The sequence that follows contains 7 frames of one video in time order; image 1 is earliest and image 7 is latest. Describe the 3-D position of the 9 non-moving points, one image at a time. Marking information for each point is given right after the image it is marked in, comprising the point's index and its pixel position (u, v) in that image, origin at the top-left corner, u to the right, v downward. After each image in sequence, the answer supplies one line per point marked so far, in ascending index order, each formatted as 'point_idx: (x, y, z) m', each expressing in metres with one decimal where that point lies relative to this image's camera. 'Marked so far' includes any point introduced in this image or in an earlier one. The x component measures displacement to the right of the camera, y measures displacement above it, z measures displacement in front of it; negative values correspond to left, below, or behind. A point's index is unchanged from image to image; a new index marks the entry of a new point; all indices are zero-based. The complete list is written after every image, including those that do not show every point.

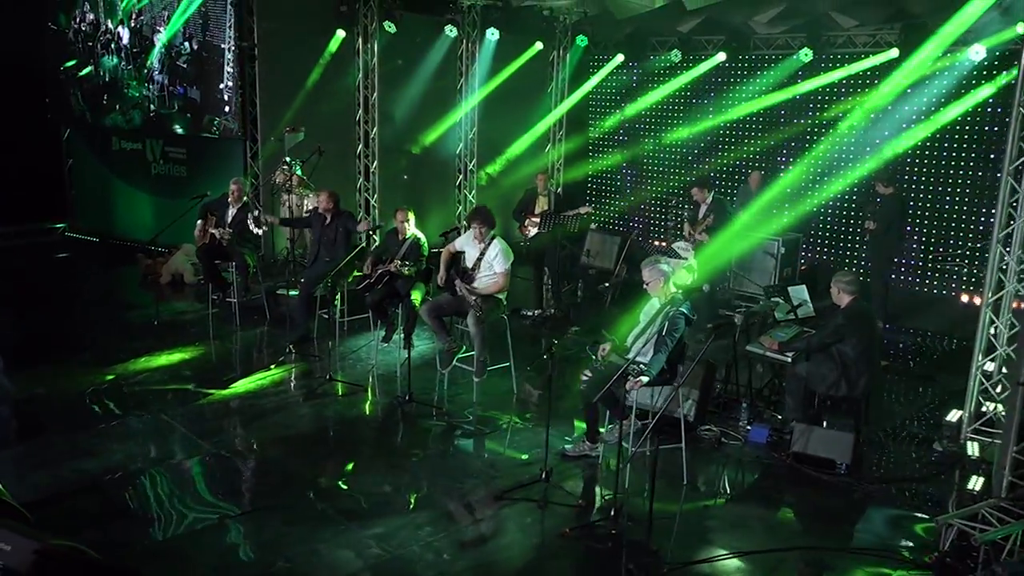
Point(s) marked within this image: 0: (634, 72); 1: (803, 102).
0: (+2.1, +3.3, +13.0) m
1: (+4.1, +2.4, +11.1) m
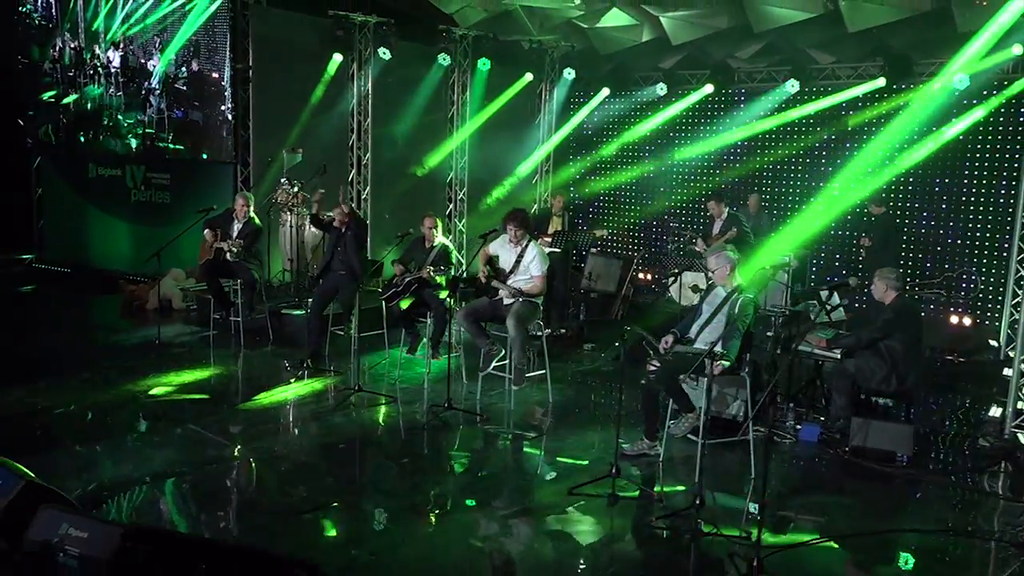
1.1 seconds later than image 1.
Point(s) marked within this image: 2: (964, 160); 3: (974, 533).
0: (+1.8, +2.8, +13.2) m
1: (+4.0, +2.1, +11.4) m
2: (+5.7, +1.5, +9.9) m
3: (+2.5, -1.4, +4.6) m
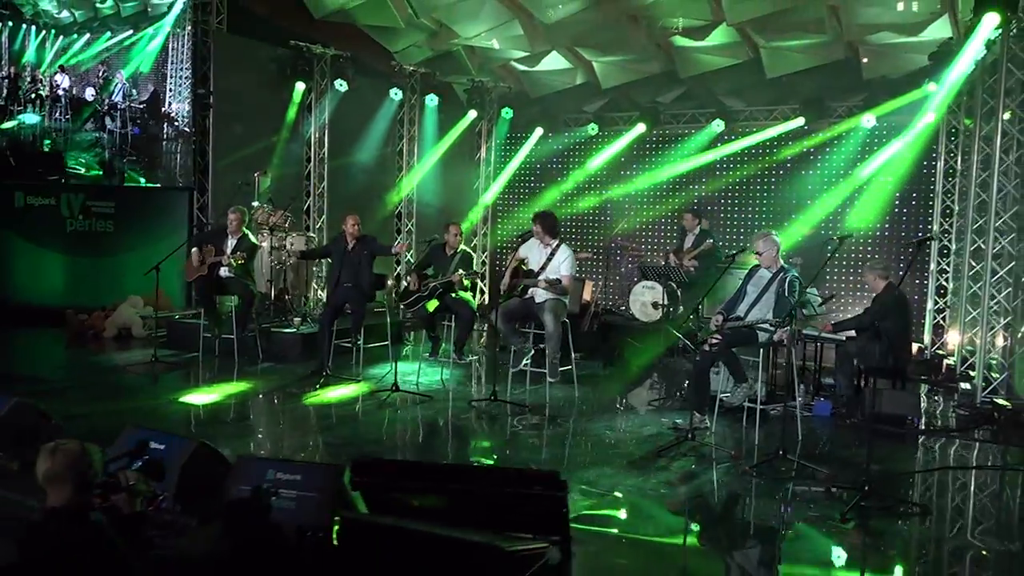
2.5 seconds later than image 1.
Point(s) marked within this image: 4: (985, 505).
0: (+0.8, +2.3, +14.0) m
1: (+3.3, +1.7, +12.5) m
2: (+5.2, +1.3, +11.3) m
3: (+3.1, -1.2, +5.4) m
4: (+2.8, -1.2, +4.9) m
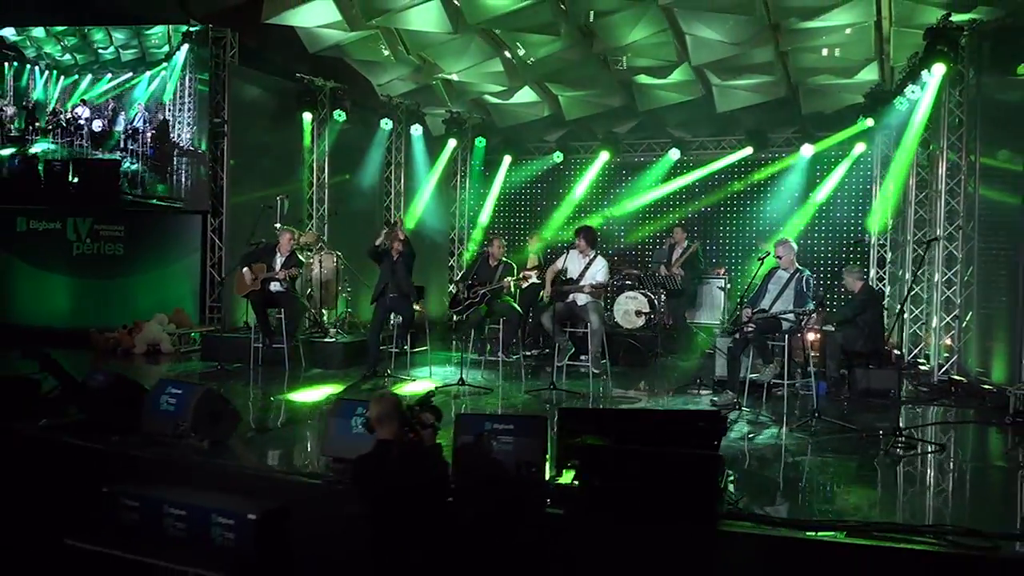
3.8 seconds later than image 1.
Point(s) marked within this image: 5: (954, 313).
0: (+0.2, +2.0, +15.1) m
1: (+2.9, +1.6, +14.0) m
2: (+5.0, +1.2, +13.0) m
3: (+3.6, -1.1, +6.7) m
4: (+3.4, -1.2, +6.3) m
5: (+4.7, -0.3, +9.0) m
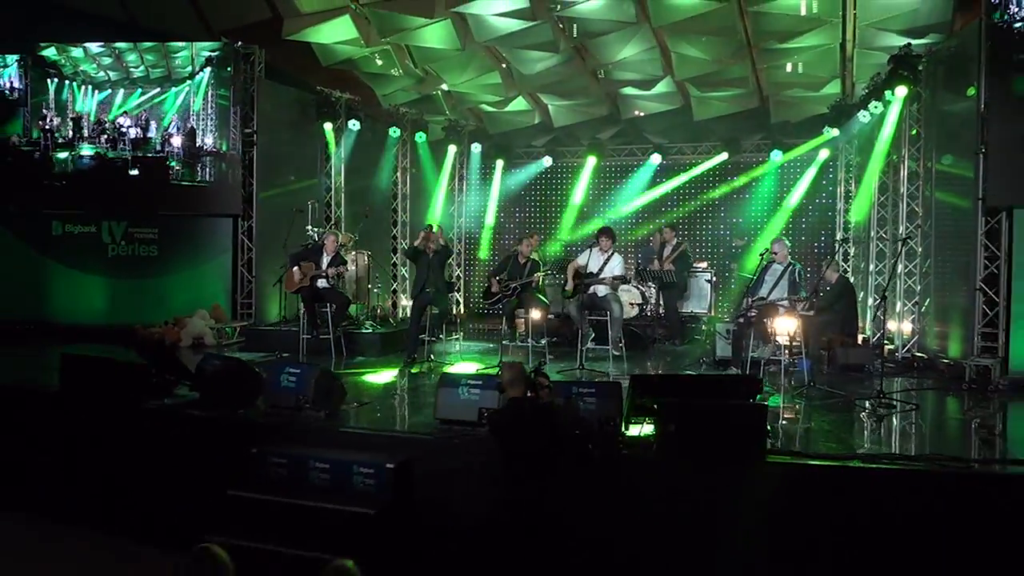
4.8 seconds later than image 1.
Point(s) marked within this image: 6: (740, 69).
0: (0.0, +2.1, +16.2) m
1: (+2.8, +1.7, +15.2) m
2: (+4.9, +1.4, +14.4) m
3: (+4.0, -1.0, +8.1) m
4: (+3.8, -1.1, +7.6) m
5: (+4.9, -0.1, +10.4) m
6: (+3.4, +3.2, +12.6) m
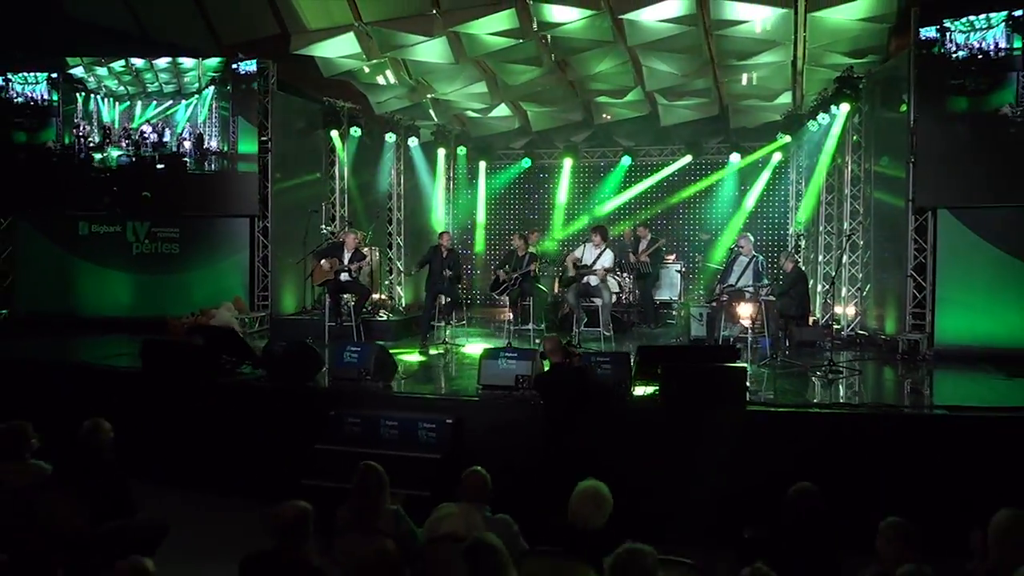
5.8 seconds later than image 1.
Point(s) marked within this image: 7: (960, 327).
0: (-0.4, +2.3, +17.5) m
1: (+2.4, +1.9, +16.7) m
2: (+4.6, +1.6, +16.0) m
3: (+4.1, -0.9, +9.7) m
4: (+3.9, -1.0, +9.1) m
5: (+4.8, 0.0, +12.0) m
6: (+3.2, +3.4, +14.1) m
7: (+5.3, -0.5, +10.3) m
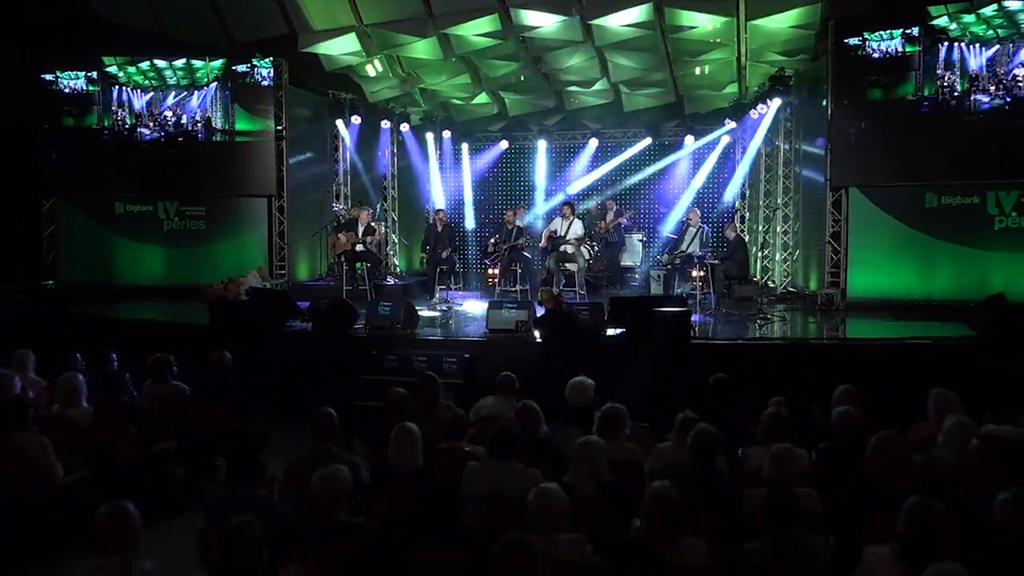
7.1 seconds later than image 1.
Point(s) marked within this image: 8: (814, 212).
0: (-0.8, +3.0, +19.4) m
1: (+2.0, +2.6, +18.8) m
2: (+4.2, +2.3, +18.1) m
3: (+4.0, -0.4, +11.9) m
4: (+3.8, -0.5, +11.4) m
5: (+4.6, +0.6, +14.2) m
6: (+2.8, +4.0, +16.1) m
7: (+5.2, +0.1, +12.5) m
8: (+4.7, +1.2, +13.3) m
